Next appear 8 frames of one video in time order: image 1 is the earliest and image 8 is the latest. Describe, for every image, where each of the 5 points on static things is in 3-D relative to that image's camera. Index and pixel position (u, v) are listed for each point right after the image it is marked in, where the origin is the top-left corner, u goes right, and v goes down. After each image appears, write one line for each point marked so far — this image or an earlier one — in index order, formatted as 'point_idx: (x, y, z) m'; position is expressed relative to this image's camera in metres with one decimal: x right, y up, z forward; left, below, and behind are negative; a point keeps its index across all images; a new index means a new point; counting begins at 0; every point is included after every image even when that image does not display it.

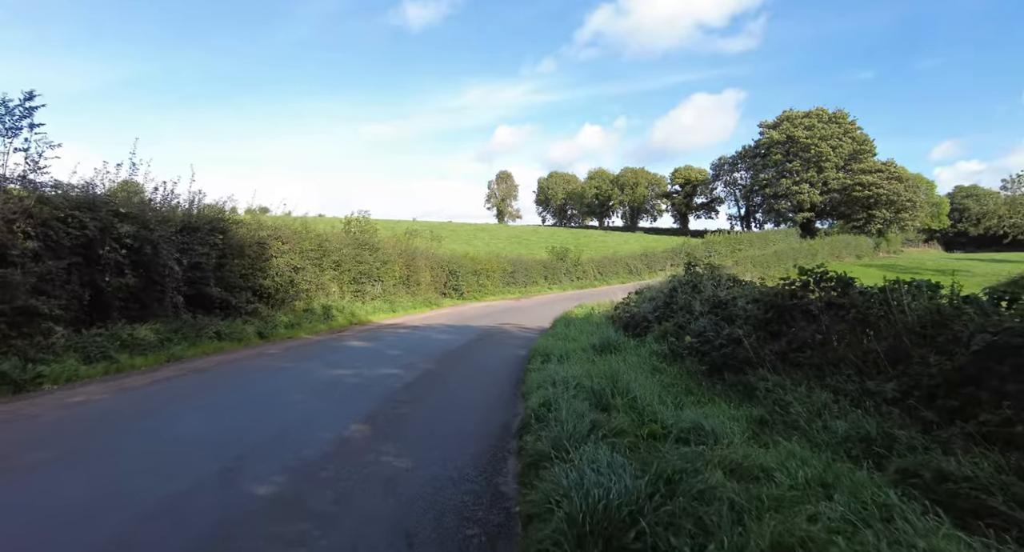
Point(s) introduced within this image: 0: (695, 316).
0: (+3.3, -0.8, +10.2) m
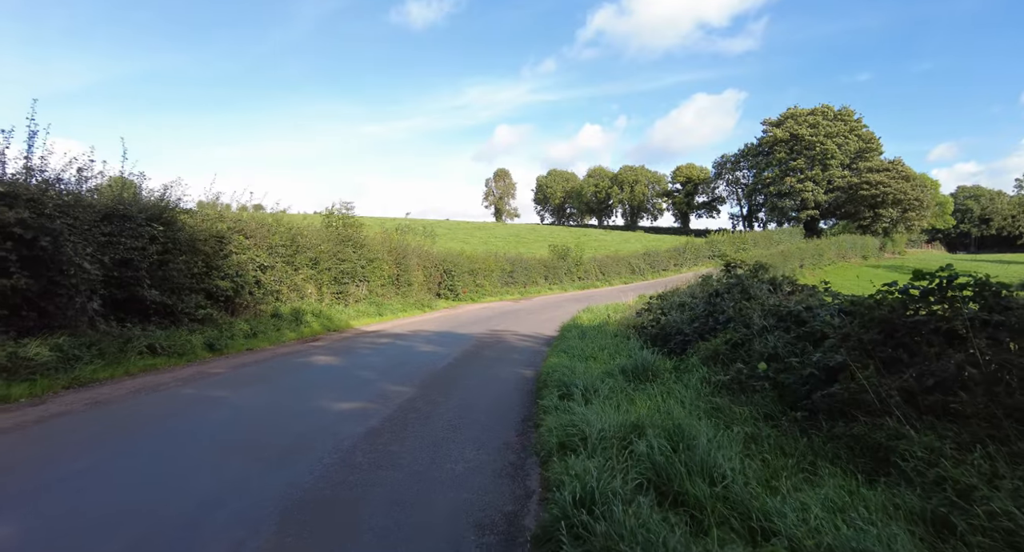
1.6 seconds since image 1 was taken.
0: (+3.4, -0.8, +7.9) m
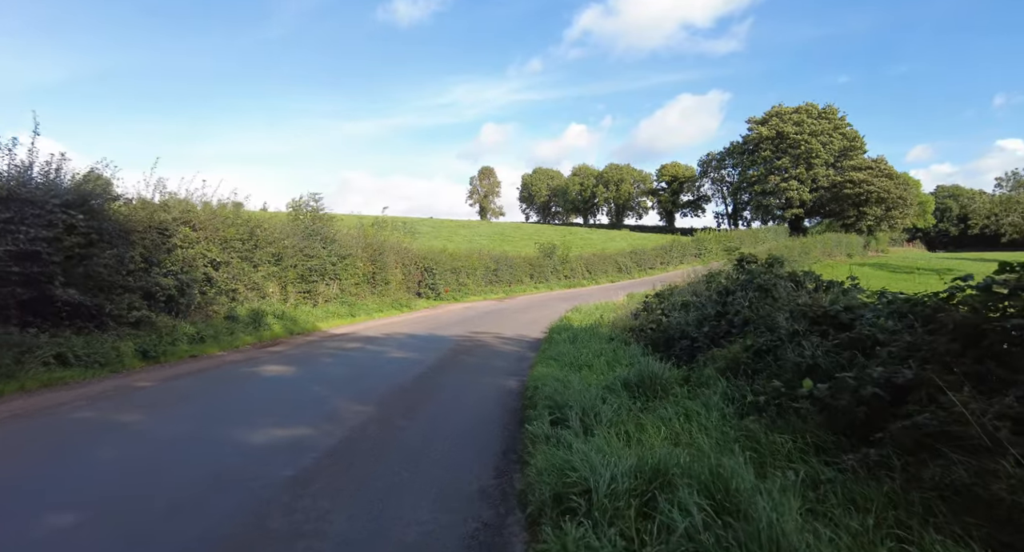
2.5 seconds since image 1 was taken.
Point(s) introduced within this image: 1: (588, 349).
0: (+3.1, -0.7, +6.5) m
1: (+1.2, -1.2, +9.4) m
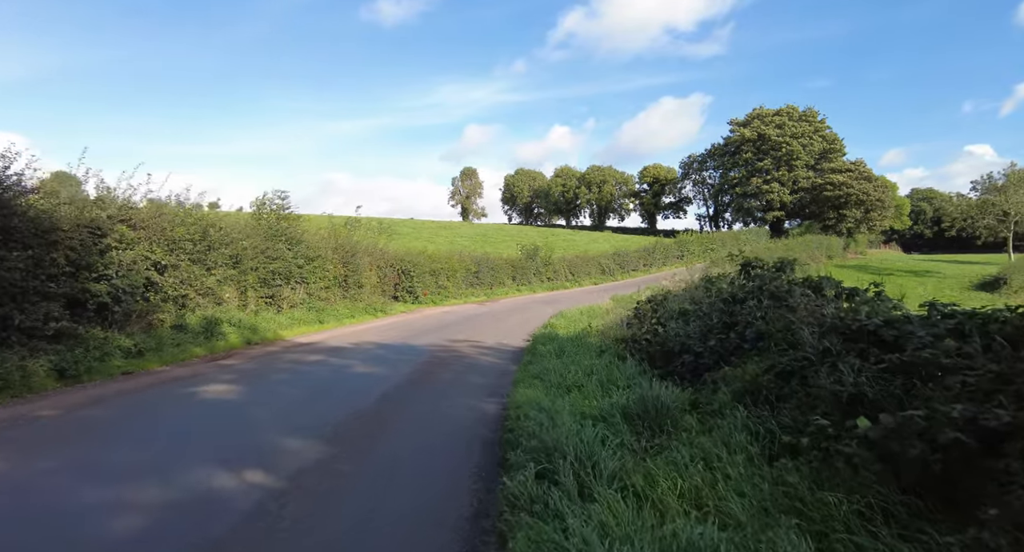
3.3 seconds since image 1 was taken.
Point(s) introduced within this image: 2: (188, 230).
0: (+2.9, -0.8, +5.5) m
1: (+0.9, -1.3, +8.2) m
2: (-7.6, +1.1, +13.3) m
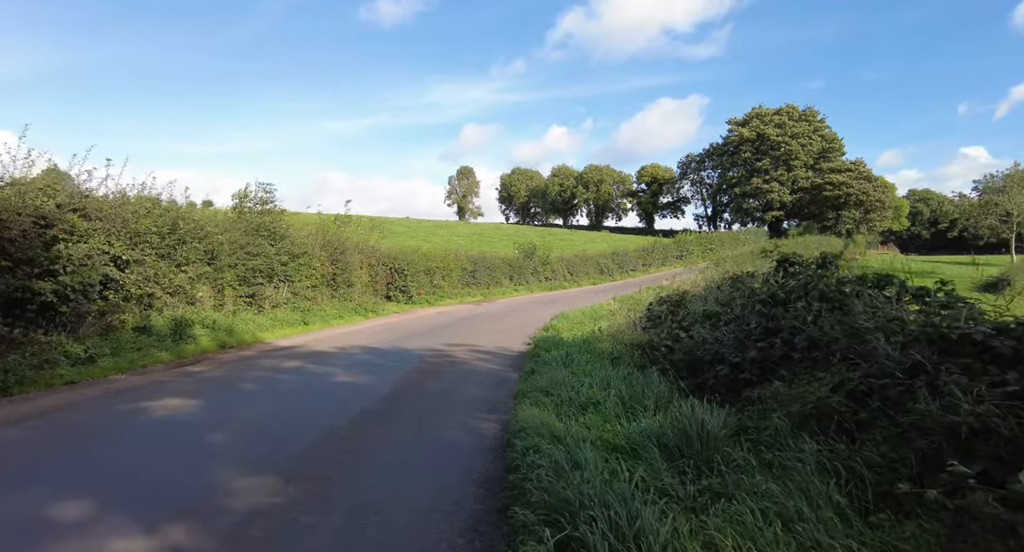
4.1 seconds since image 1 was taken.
0: (+2.9, -0.8, +4.3) m
1: (+0.9, -1.2, +7.0) m
2: (-7.6, +1.1, +12.1) m
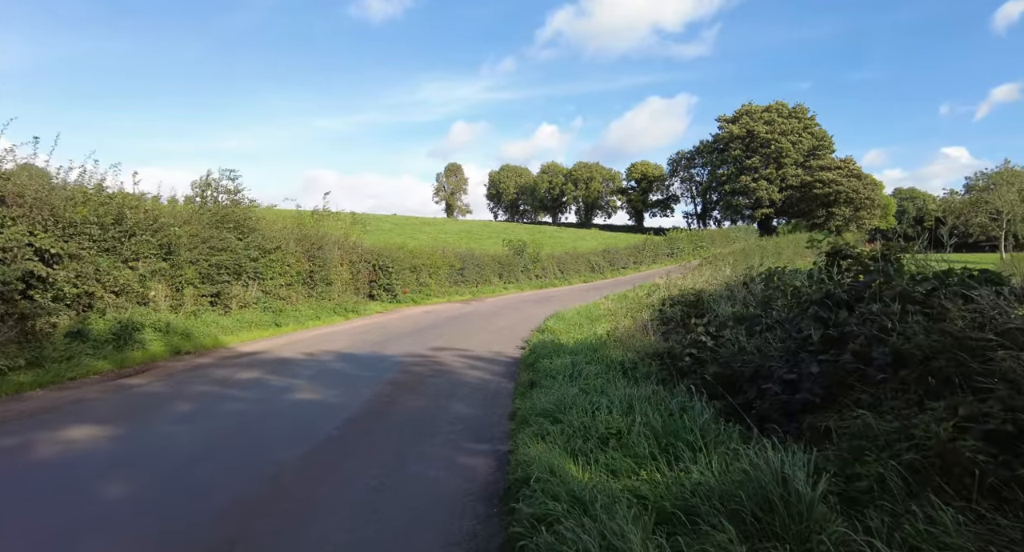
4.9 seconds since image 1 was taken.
0: (+3.0, -0.7, +3.0) m
1: (+0.9, -1.2, +5.7) m
2: (-7.7, +1.2, +10.6) m
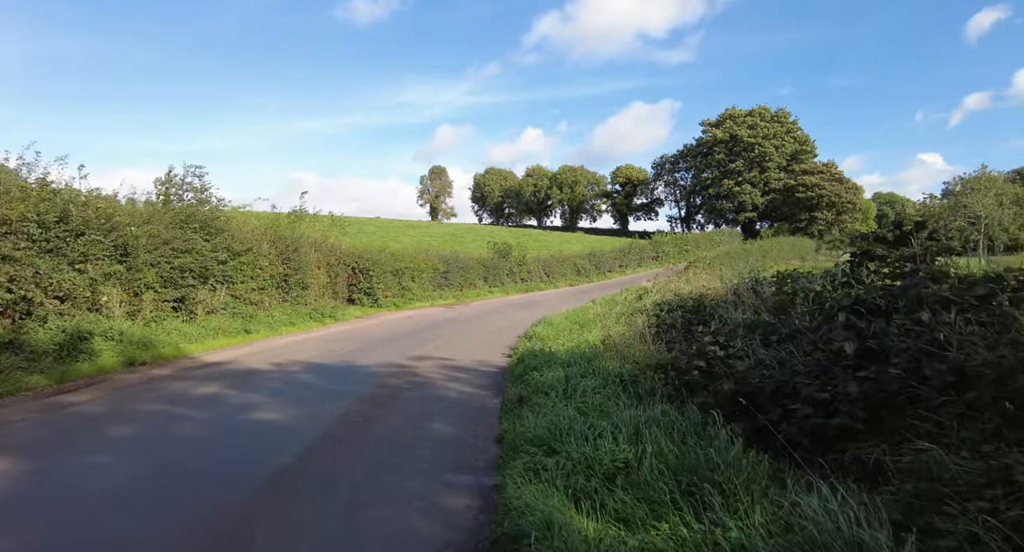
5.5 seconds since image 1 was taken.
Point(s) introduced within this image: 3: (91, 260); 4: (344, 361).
0: (+2.9, -0.8, +2.2) m
1: (+0.8, -1.2, +4.9) m
2: (-7.9, +1.1, +9.6) m
3: (-7.8, +0.3, +10.7) m
4: (-3.3, -1.7, +11.3) m
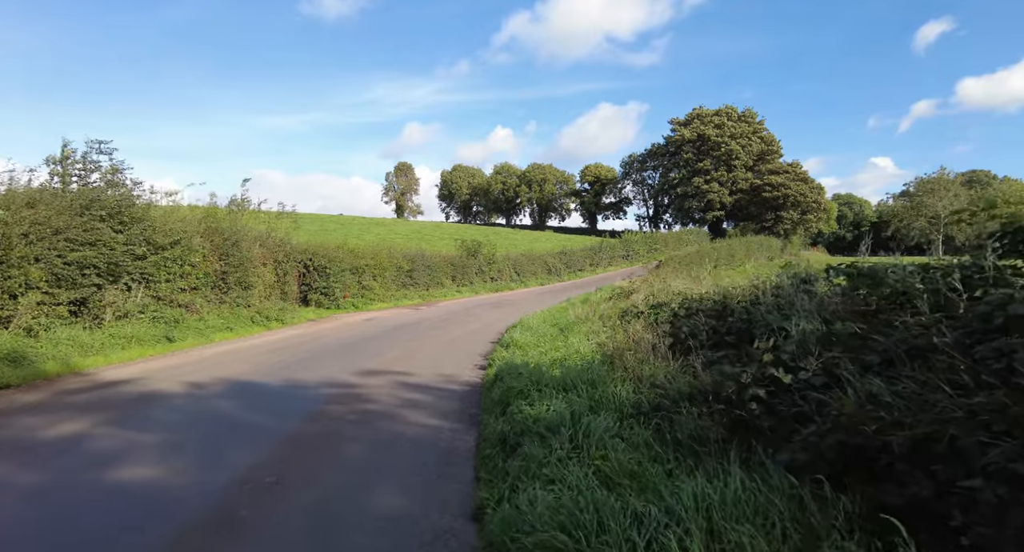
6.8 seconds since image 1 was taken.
0: (+3.0, -0.7, +0.4) m
1: (+0.7, -1.2, +3.0) m
2: (-8.2, +1.2, +7.1) m
3: (-8.2, +0.3, +8.2) m
4: (-3.7, -1.6, +9.1) m
